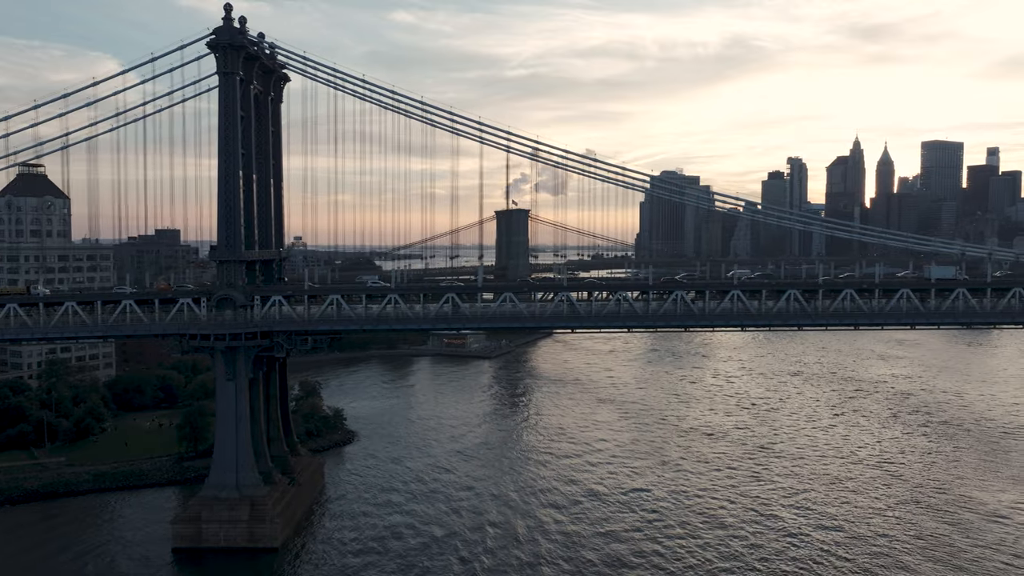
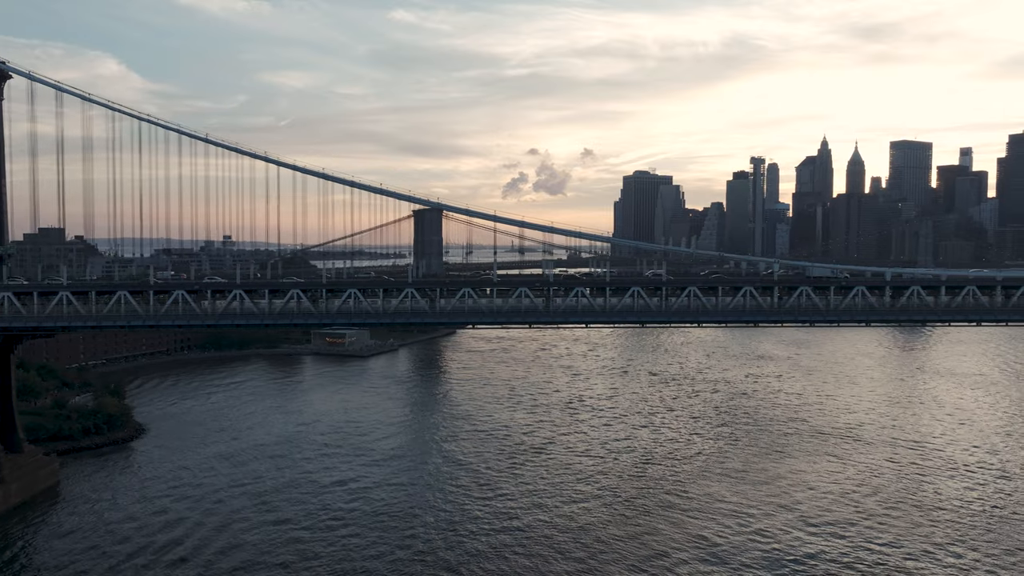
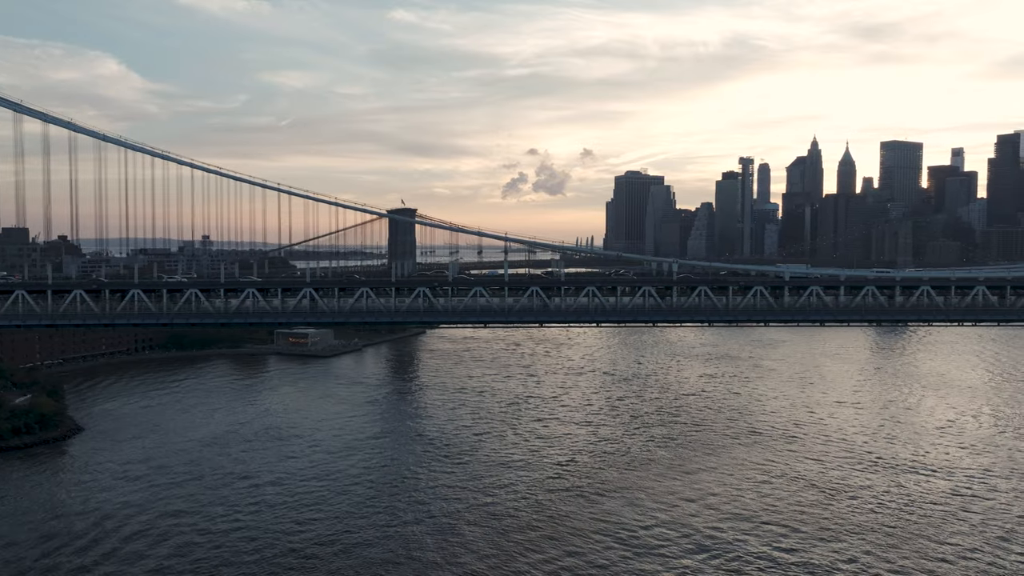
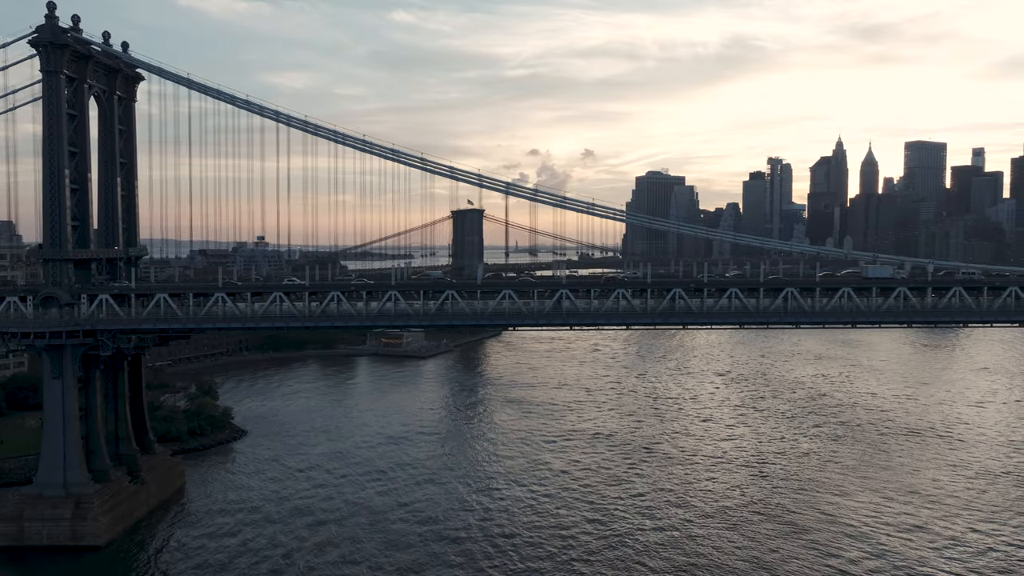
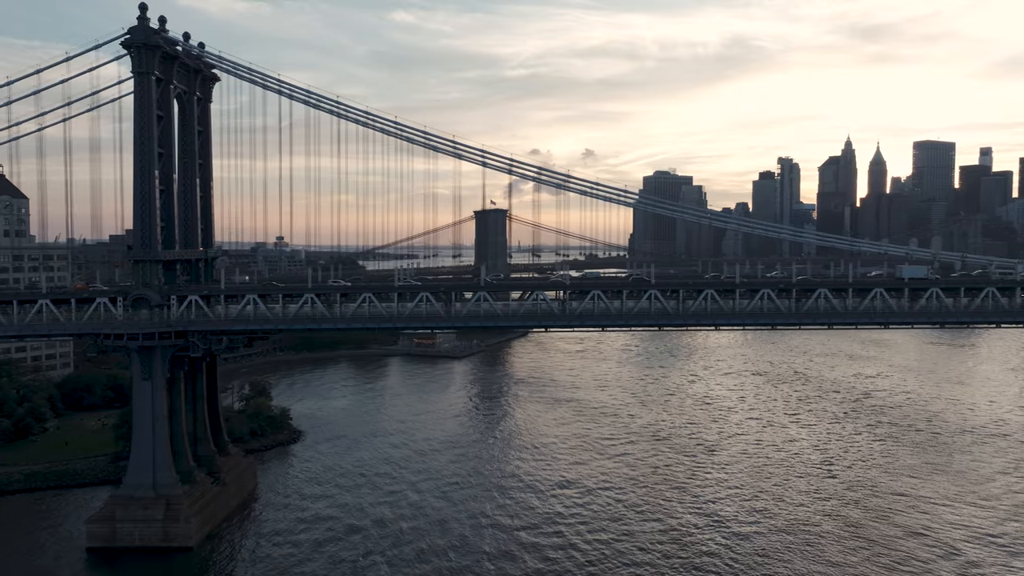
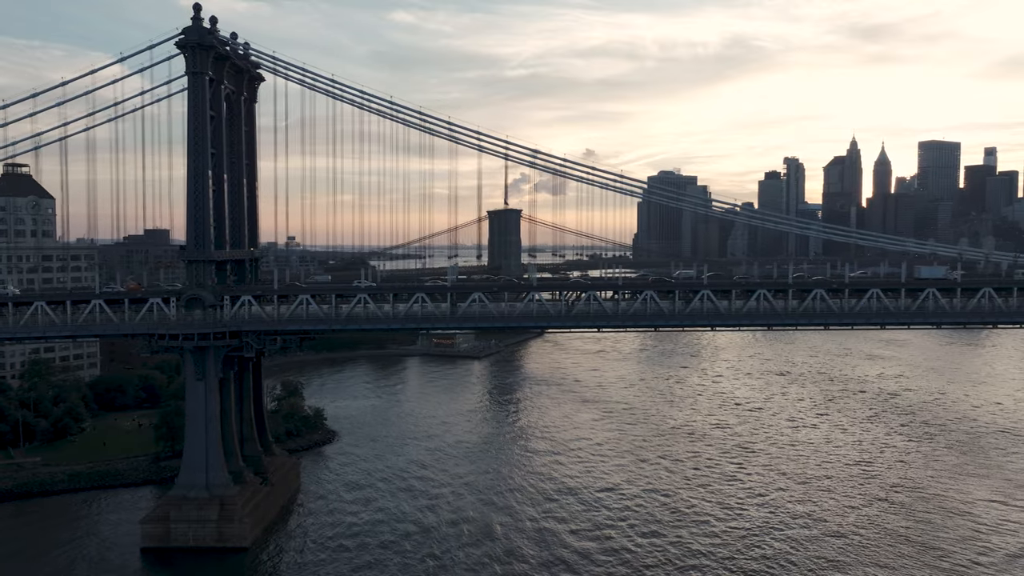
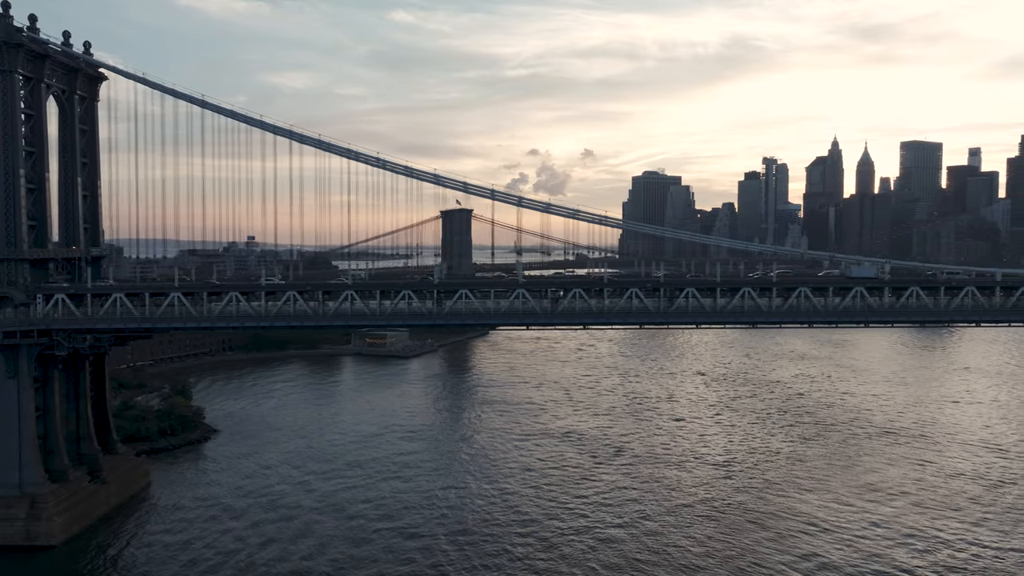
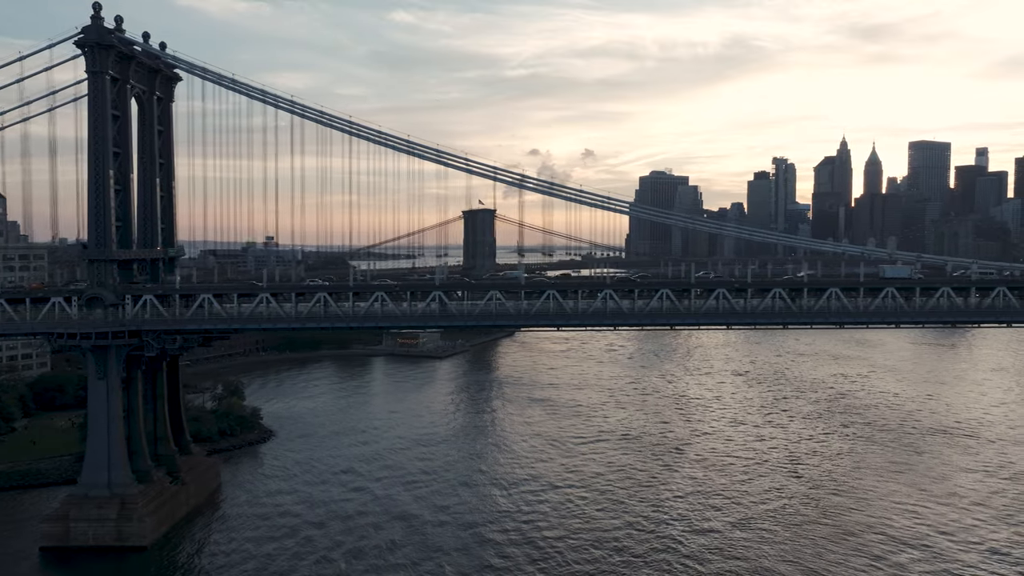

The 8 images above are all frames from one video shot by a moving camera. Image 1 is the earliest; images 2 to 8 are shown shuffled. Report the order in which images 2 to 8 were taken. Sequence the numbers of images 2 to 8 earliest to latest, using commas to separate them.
6, 5, 8, 4, 7, 2, 3
